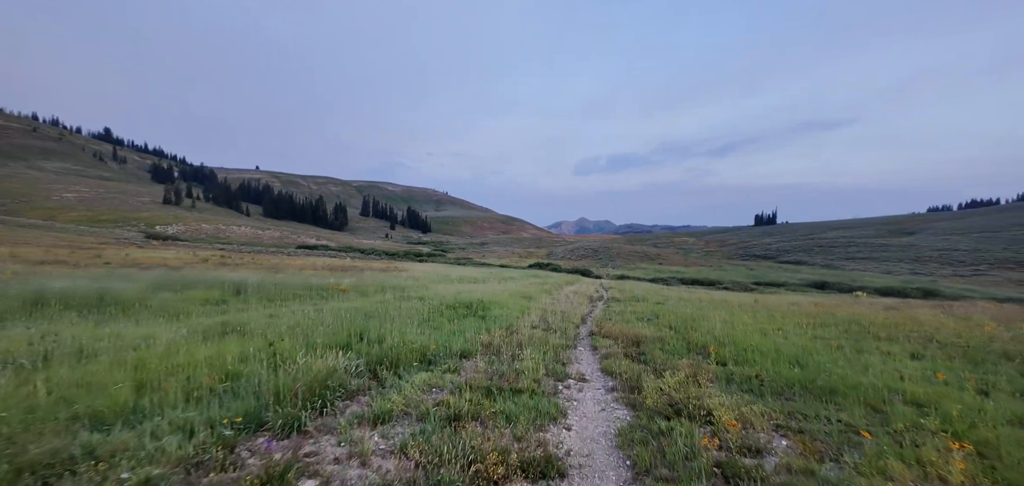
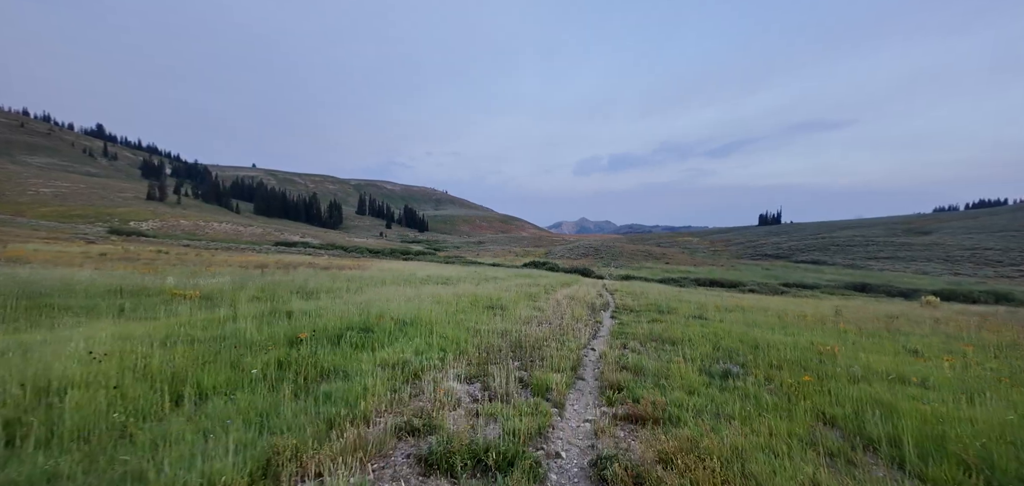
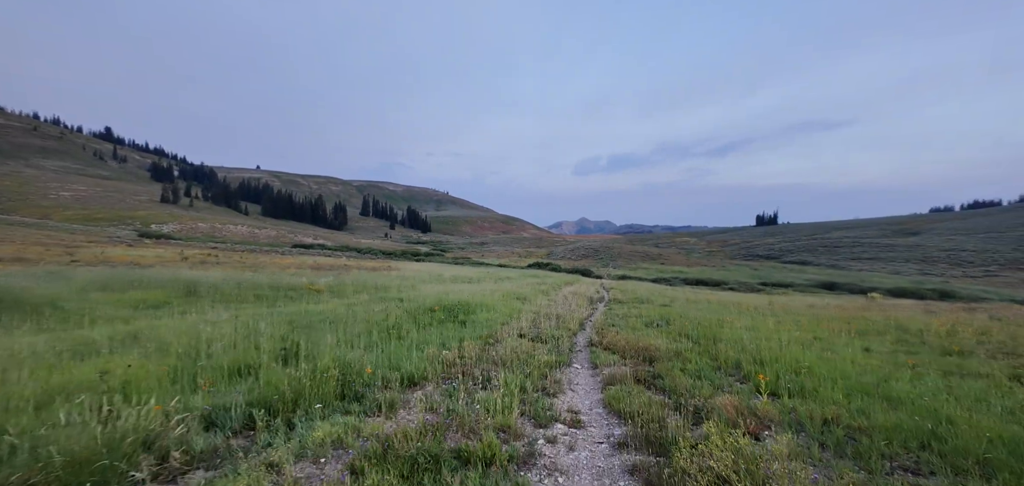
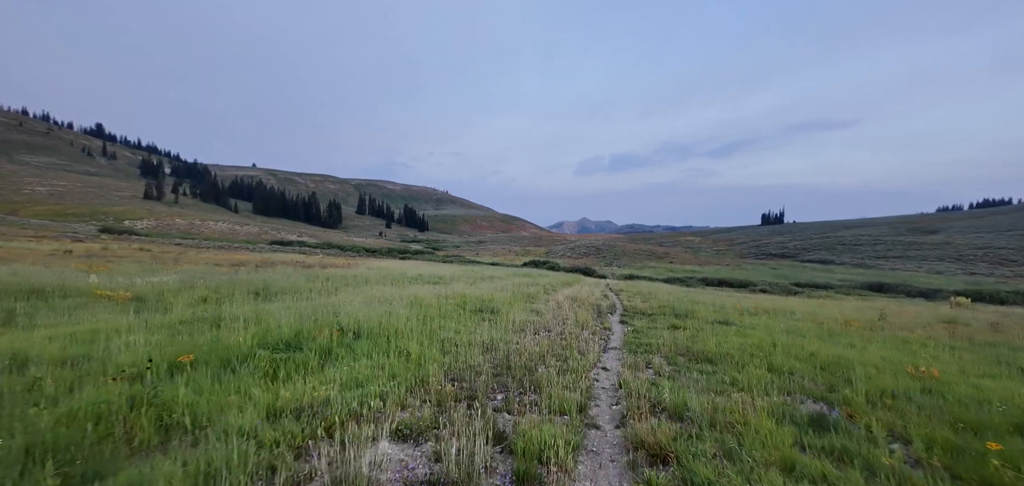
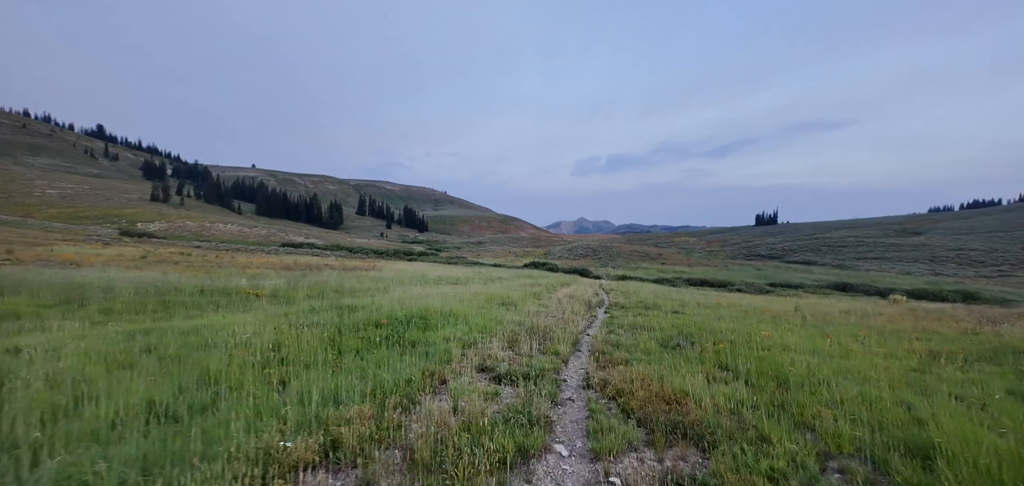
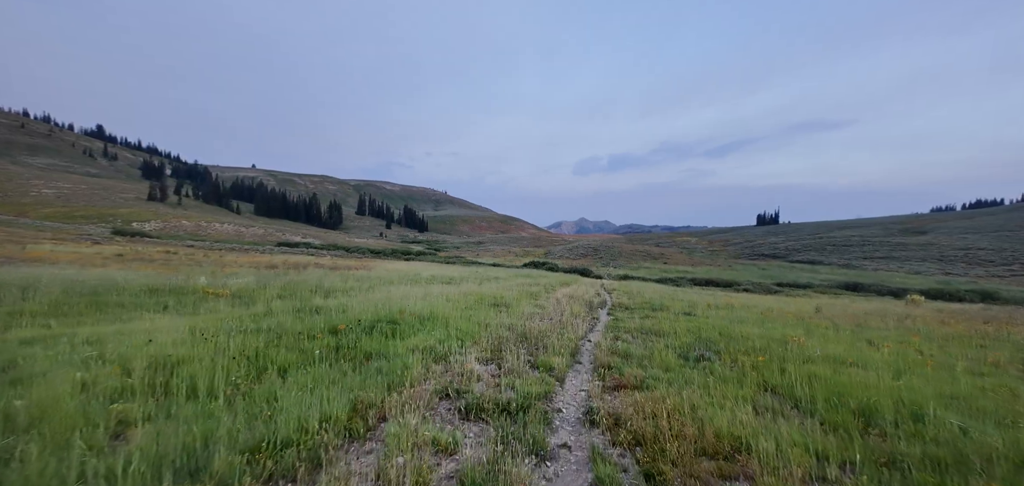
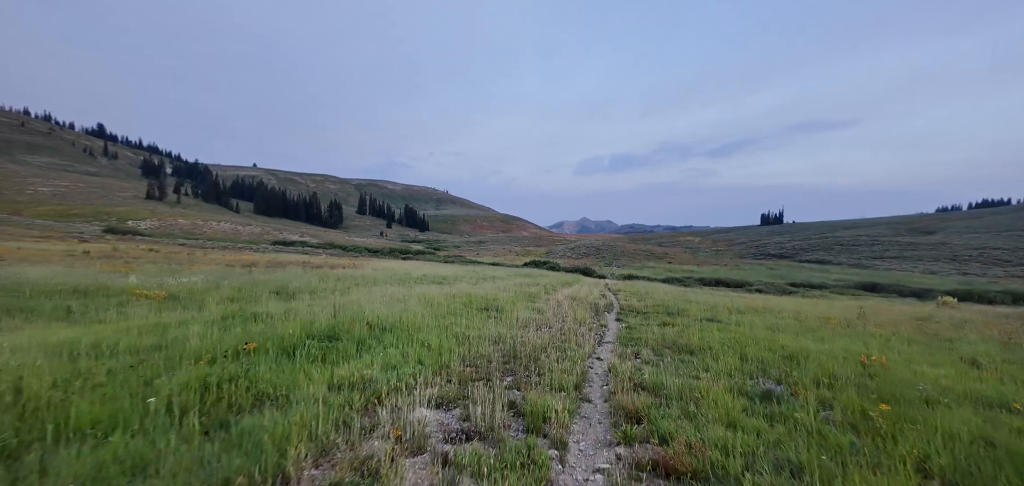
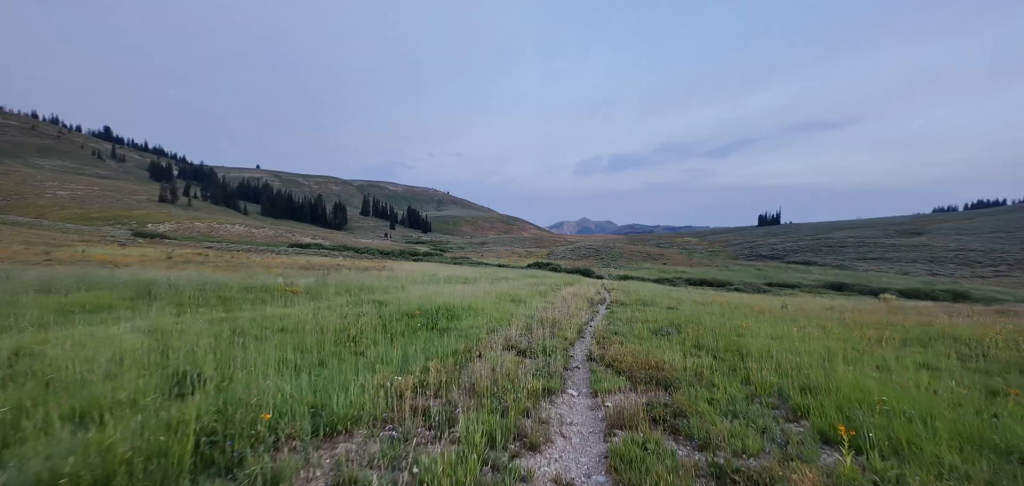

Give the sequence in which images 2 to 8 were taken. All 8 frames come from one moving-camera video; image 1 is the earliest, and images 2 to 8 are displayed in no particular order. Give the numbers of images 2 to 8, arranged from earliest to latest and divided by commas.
3, 8, 5, 6, 2, 7, 4
